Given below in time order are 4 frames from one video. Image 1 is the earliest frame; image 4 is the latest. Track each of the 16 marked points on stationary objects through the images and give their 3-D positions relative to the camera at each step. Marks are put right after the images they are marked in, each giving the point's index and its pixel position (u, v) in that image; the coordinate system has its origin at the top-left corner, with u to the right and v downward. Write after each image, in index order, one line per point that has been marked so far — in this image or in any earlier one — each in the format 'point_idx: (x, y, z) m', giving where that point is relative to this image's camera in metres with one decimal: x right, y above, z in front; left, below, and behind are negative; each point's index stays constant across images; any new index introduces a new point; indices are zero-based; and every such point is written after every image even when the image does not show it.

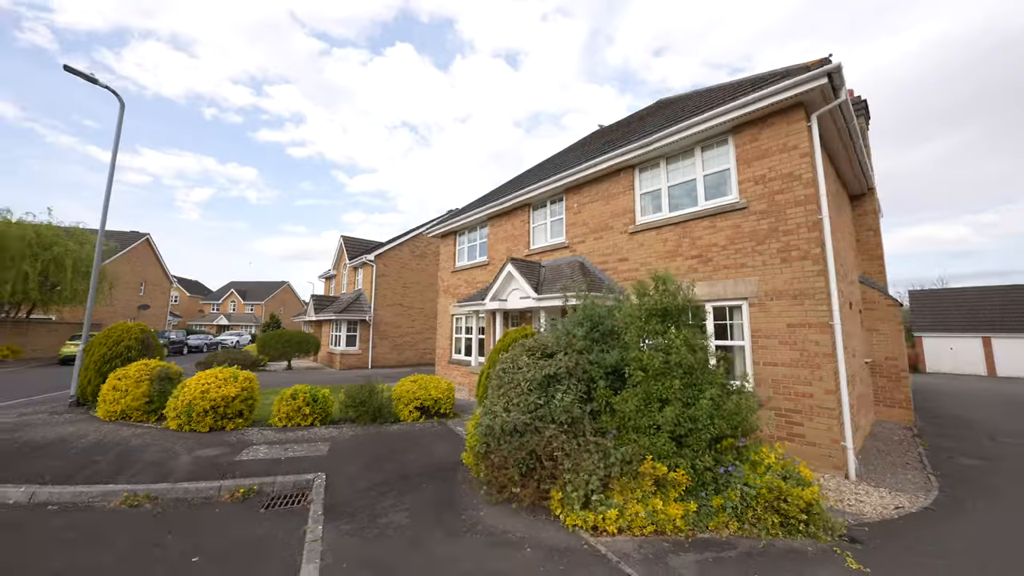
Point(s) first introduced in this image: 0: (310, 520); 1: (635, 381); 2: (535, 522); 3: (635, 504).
0: (-2.4, -2.7, +4.6) m
1: (+1.5, -1.1, +4.8) m
2: (+0.3, -2.5, +4.2) m
3: (+1.3, -2.3, +4.1) m
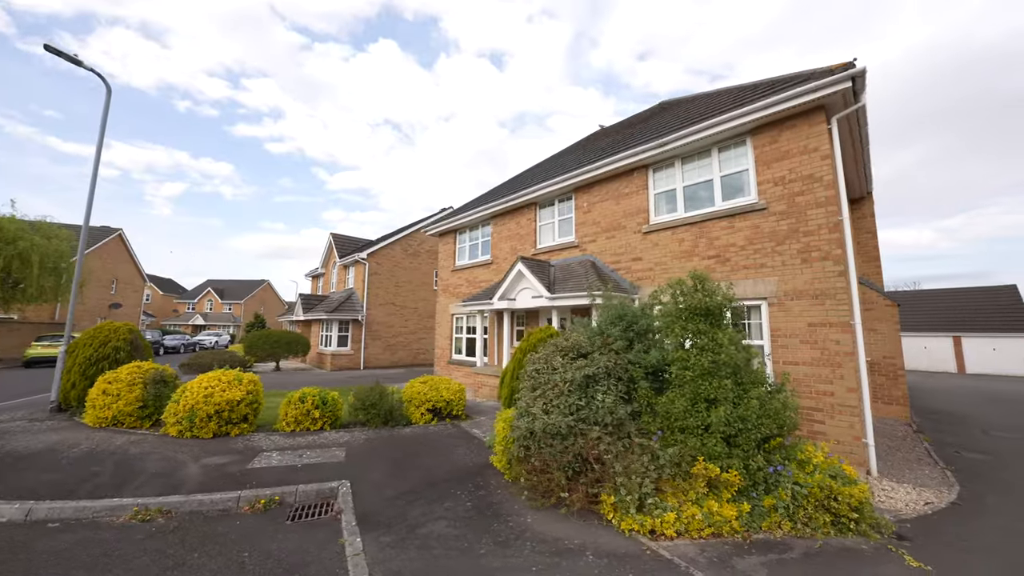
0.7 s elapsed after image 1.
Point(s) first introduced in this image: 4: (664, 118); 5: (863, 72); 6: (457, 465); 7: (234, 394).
0: (-1.8, -2.7, +4.3) m
1: (+2.0, -1.1, +4.7) m
2: (+0.8, -2.5, +4.1) m
3: (+1.9, -2.3, +4.1) m
4: (+4.1, +4.6, +10.6) m
5: (+5.7, +3.5, +6.4) m
6: (-0.8, -2.7, +5.9) m
7: (-4.8, -1.8, +6.8) m
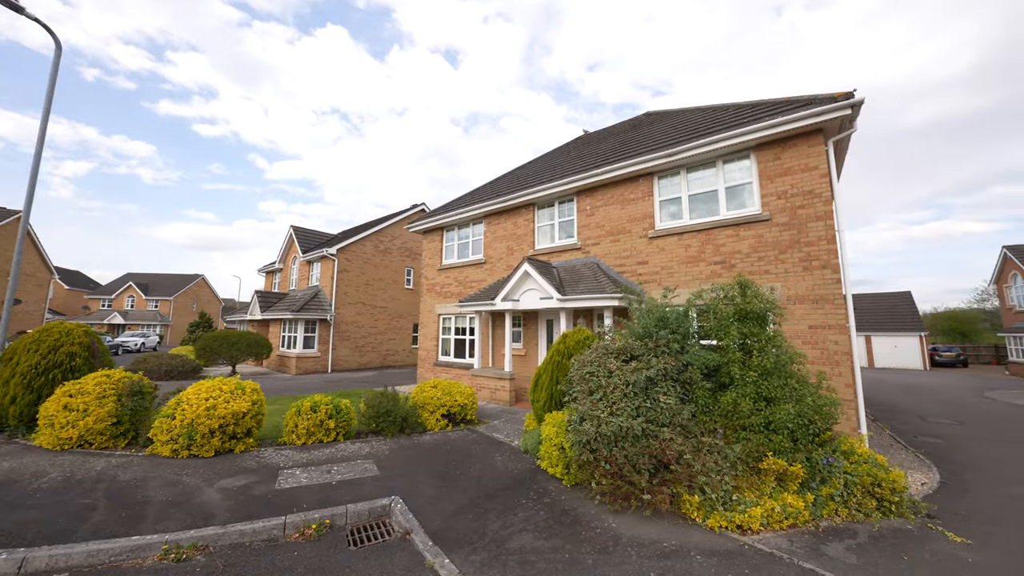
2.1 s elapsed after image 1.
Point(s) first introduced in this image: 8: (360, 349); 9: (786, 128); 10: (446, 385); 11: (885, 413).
0: (-0.9, -2.7, +4.0) m
1: (+2.9, -1.2, +5.0) m
2: (+1.8, -2.6, +4.2) m
3: (+2.8, -2.3, +4.3) m
4: (+4.2, +4.5, +11.1) m
5: (+6.3, +3.4, +7.1) m
6: (-0.1, -2.7, +5.8) m
7: (-4.2, -1.8, +6.1) m
8: (-6.7, -2.7, +17.3) m
9: (+5.4, +3.1, +7.7) m
10: (-1.4, -2.1, +8.5) m
11: (+10.5, -3.5, +11.0) m
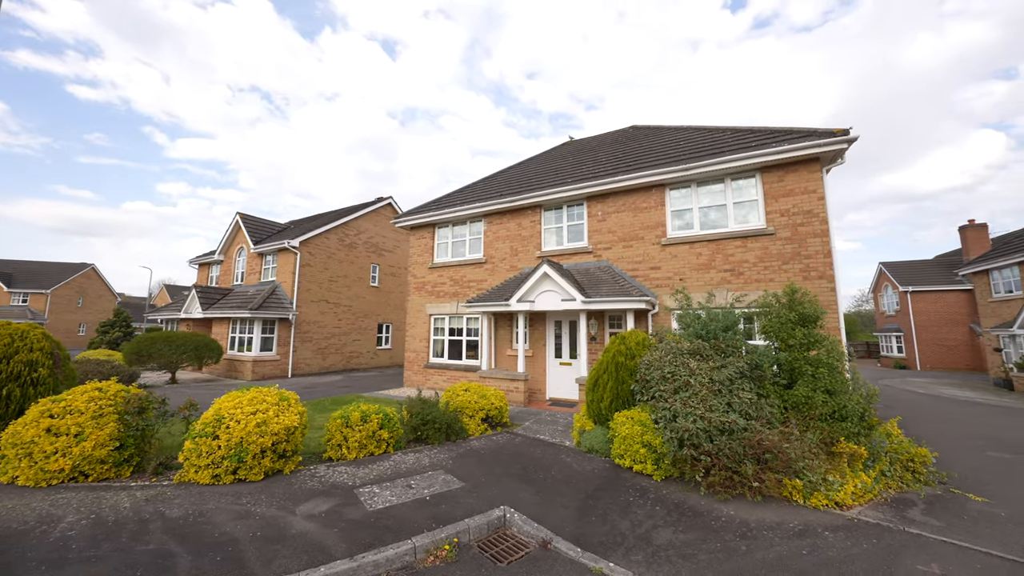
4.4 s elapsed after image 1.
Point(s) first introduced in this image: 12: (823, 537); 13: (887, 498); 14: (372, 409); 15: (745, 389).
0: (+0.7, -2.7, +3.9) m
1: (+4.3, -1.3, +5.7) m
2: (+3.3, -2.6, +4.6) m
3: (+4.3, -2.4, +4.9) m
4: (+4.4, +4.4, +11.9) m
5: (+7.3, +3.2, +8.4) m
6: (+1.1, -2.8, +5.8) m
7: (-2.9, -1.8, +5.3) m
8: (-7.7, -2.6, +15.8) m
9: (+6.2, +3.0, +8.8) m
10: (-0.7, -2.1, +8.2) m
11: (+10.5, -3.7, +13.0) m
12: (+3.3, -2.6, +4.1) m
13: (+4.8, -2.7, +5.0) m
14: (-2.3, -2.0, +6.3) m
15: (+3.4, -1.4, +5.6) m
